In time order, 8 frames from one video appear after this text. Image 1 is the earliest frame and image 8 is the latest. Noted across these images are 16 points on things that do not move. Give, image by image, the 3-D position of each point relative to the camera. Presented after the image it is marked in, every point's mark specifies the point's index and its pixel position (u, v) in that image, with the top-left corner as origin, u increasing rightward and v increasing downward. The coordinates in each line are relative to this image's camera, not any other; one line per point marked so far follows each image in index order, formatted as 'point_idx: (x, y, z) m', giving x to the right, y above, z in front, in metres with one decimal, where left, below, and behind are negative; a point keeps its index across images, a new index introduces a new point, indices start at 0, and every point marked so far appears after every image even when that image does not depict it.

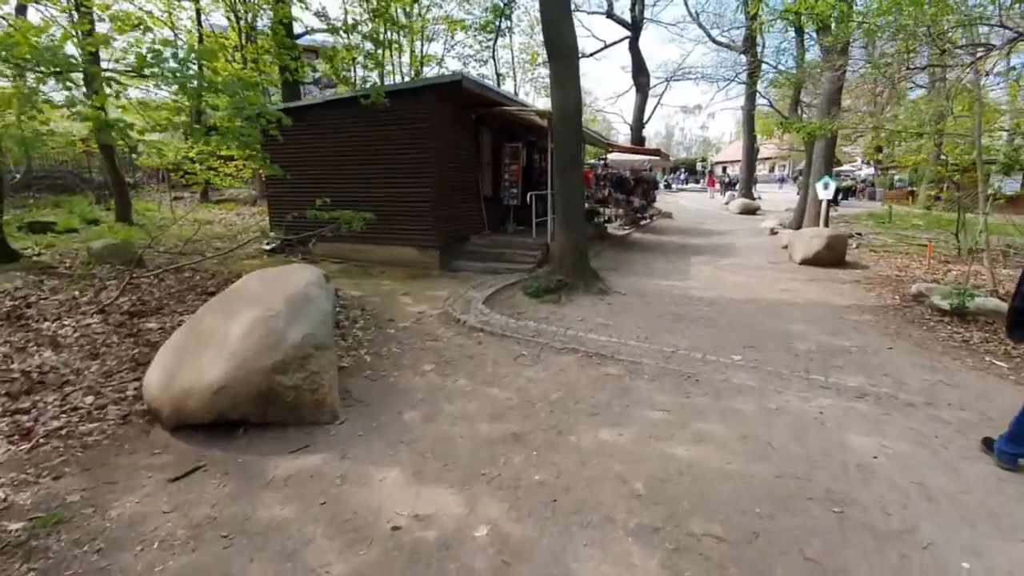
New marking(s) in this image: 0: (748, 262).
0: (+5.0, +0.5, +10.7) m
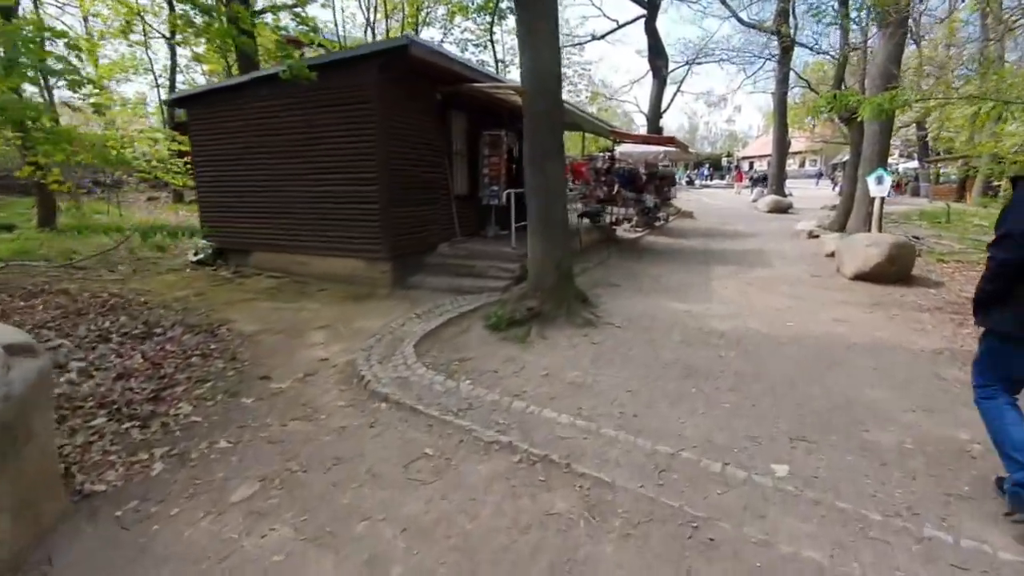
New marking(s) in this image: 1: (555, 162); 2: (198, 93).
0: (+4.6, +0.2, +8.5) m
1: (+0.5, +1.5, +5.7) m
2: (-5.0, +3.1, +8.1) m
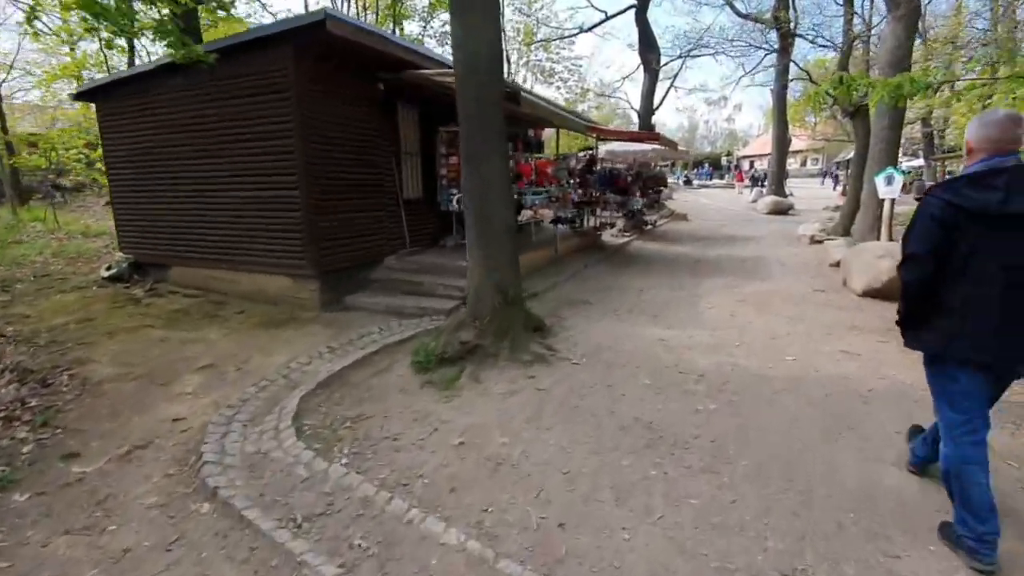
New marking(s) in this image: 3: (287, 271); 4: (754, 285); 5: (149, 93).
0: (+4.0, 0.0, +7.4) m
1: (-0.1, +1.2, +4.6) m
2: (-5.6, +2.8, +7.0) m
3: (-2.8, +0.2, +6.4) m
4: (+3.8, 0.0, +8.0) m
5: (-5.0, +2.7, +7.0) m
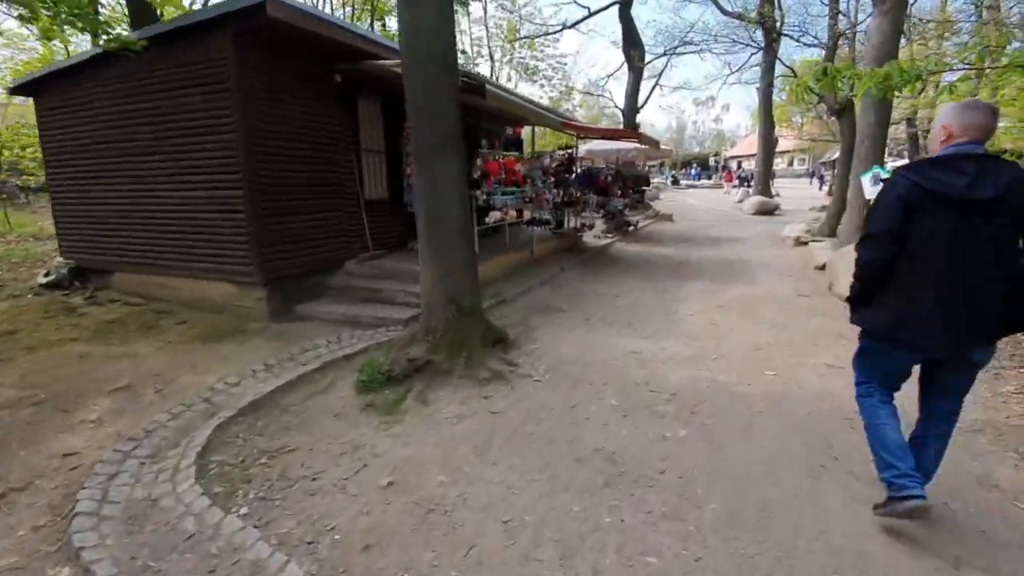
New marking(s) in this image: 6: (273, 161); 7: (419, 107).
0: (+3.6, -0.1, +7.1) m
1: (-0.5, +1.1, +4.2) m
2: (-6.1, +2.7, +6.5) m
3: (-3.2, +0.1, +5.9) m
4: (+3.4, 0.0, +7.6) m
5: (-5.4, +2.6, +6.4) m
6: (-2.7, +1.4, +5.7) m
7: (-0.7, +1.5, +4.1) m
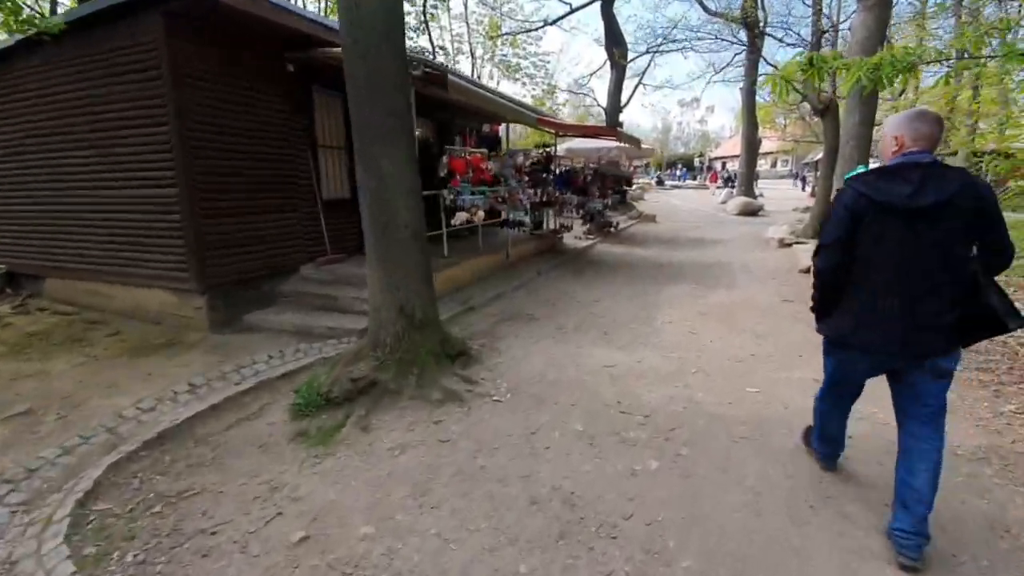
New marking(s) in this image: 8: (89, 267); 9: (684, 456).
0: (+3.2, -0.2, +6.7) m
1: (-0.9, +1.1, +3.7) m
2: (-6.5, +2.7, +5.9) m
3: (-3.6, 0.0, +5.3) m
4: (+3.0, -0.1, +7.2) m
5: (-5.8, +2.5, +5.9) m
6: (-3.1, +1.4, +5.2) m
7: (-1.1, +1.4, +3.6) m
8: (-4.9, +0.2, +5.9) m
9: (+1.1, -1.0, +3.1) m
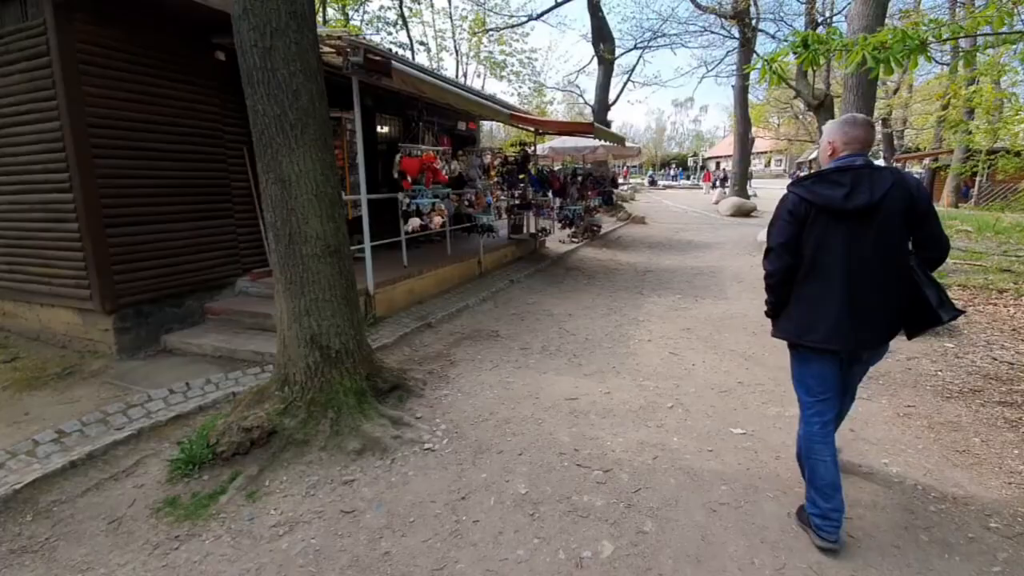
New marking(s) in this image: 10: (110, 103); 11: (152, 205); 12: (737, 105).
0: (+2.7, -0.3, +6.1) m
1: (-1.3, +0.9, +3.1) m
2: (-6.9, +2.5, +5.2) m
3: (-4.0, -0.1, +4.7) m
4: (+2.5, -0.2, +6.6) m
5: (-6.3, +2.3, +5.2) m
6: (-3.5, +1.2, +4.5) m
7: (-1.5, +1.2, +3.0) m
8: (-5.3, +0.1, +5.2) m
9: (+0.6, -1.2, +2.4) m
10: (-3.5, +1.6, +4.4) m
11: (-3.4, +0.7, +4.8) m
12: (+8.9, +7.2, +19.9) m
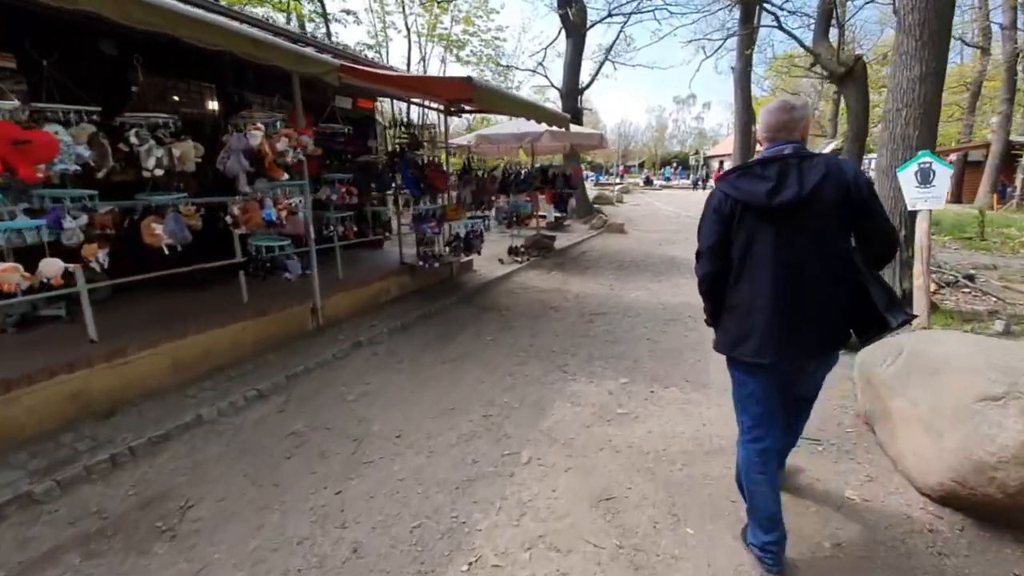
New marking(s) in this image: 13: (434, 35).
0: (+1.3, -1.0, +3.0) m
1: (-2.8, +0.2, 0.0) m
2: (-8.4, +1.8, +2.2) m
3: (-5.5, -0.8, +1.6) m
4: (+1.1, -0.9, +3.5) m
5: (-7.8, +1.7, +2.1) m
6: (-5.0, +0.5, +1.5) m
7: (-3.0, +0.6, -0.1) m
8: (-6.8, -0.6, +2.1) m
9: (-0.9, -1.8, -0.7) m
10: (-5.0, +1.0, +1.4) m
11: (-4.9, +0.1, +1.7) m
12: (+7.5, +6.6, +16.8) m
13: (-2.8, +9.1, +18.3) m
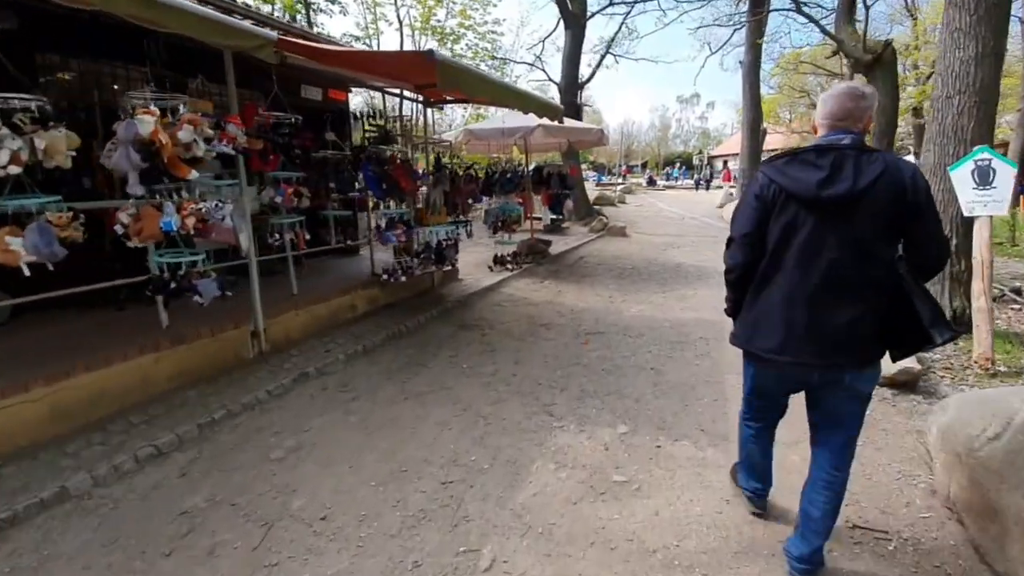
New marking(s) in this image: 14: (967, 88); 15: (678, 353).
0: (+1.1, -1.1, +2.2) m
1: (-3.0, +0.1, -0.8) m
2: (-8.6, +1.7, +1.4) m
3: (-5.7, -0.9, +0.8) m
4: (+0.9, -1.1, +2.7) m
5: (-8.0, +1.5, +1.4) m
6: (-5.2, +0.4, +0.7) m
7: (-3.2, +0.4, -0.9) m
8: (-7.0, -0.7, +1.4) m
9: (-1.1, -2.0, -1.5) m
10: (-5.2, +0.8, +0.6) m
11: (-5.1, -0.1, +1.0) m
12: (+7.4, +6.4, +15.9) m
13: (-2.9, +9.0, +17.5) m
14: (+4.0, +1.8, +4.5) m
15: (+1.5, -0.6, +4.7) m
